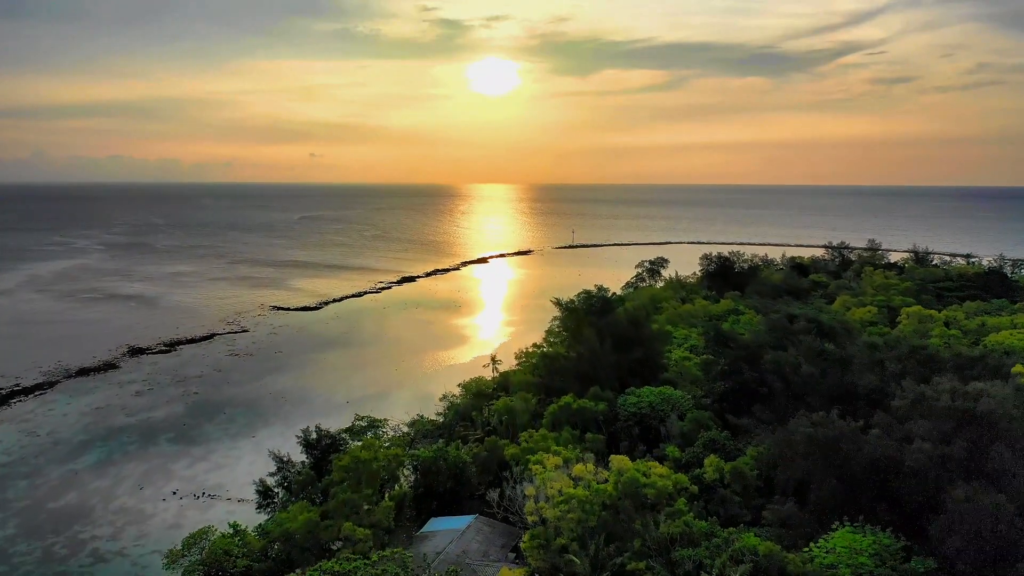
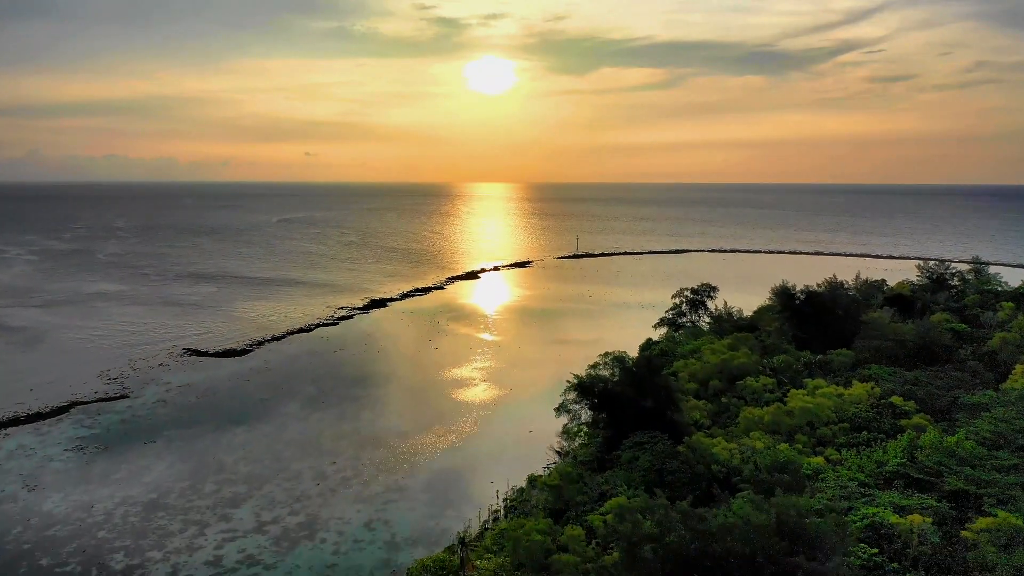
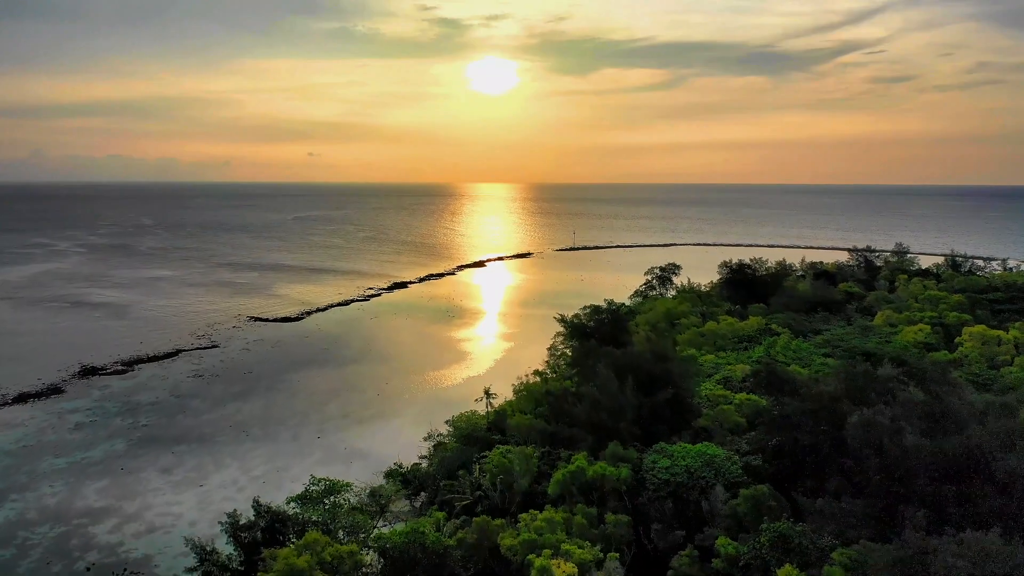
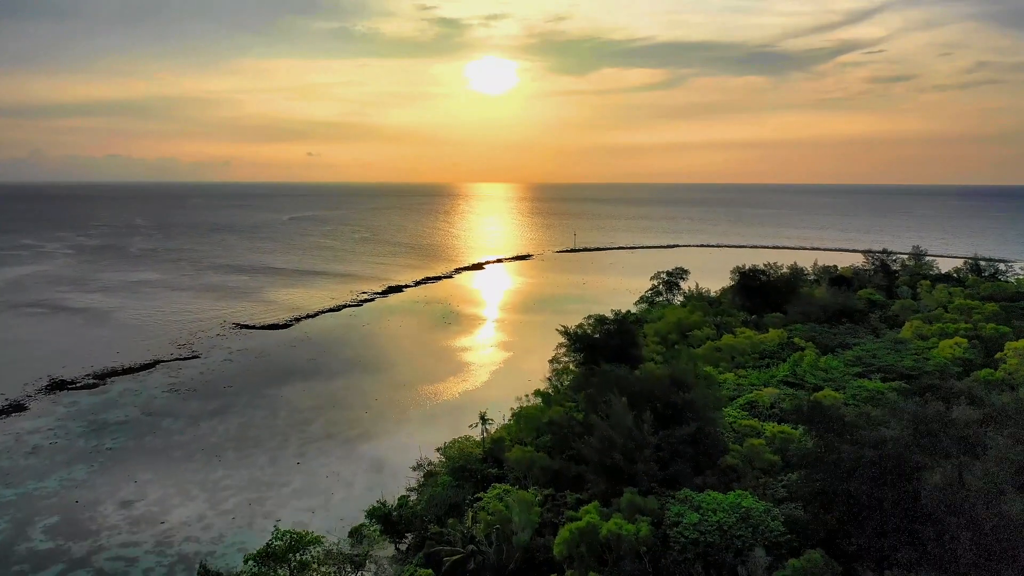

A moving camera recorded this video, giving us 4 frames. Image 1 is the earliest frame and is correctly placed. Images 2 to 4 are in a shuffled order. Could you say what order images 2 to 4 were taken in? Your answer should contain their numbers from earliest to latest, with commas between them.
3, 4, 2
